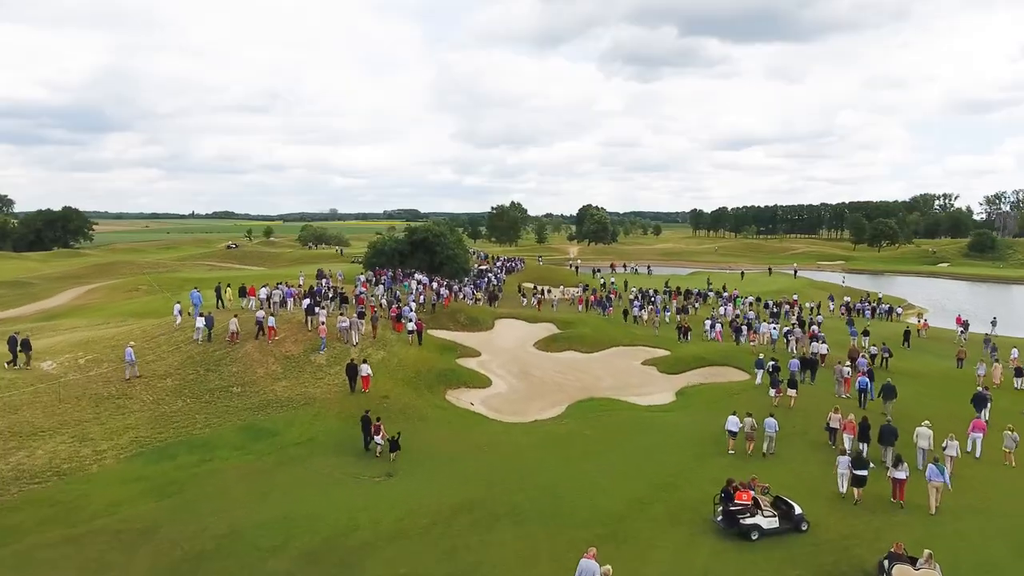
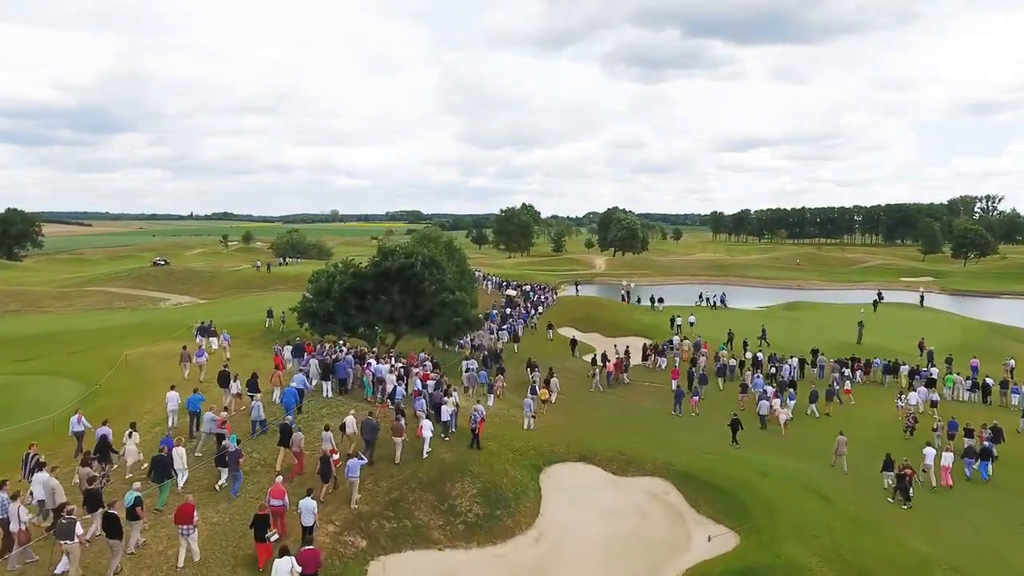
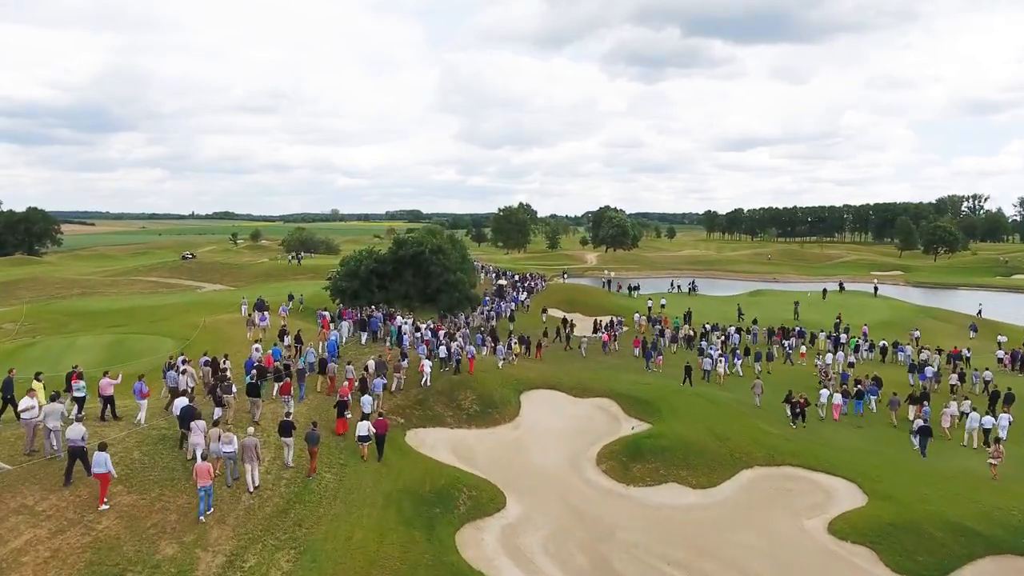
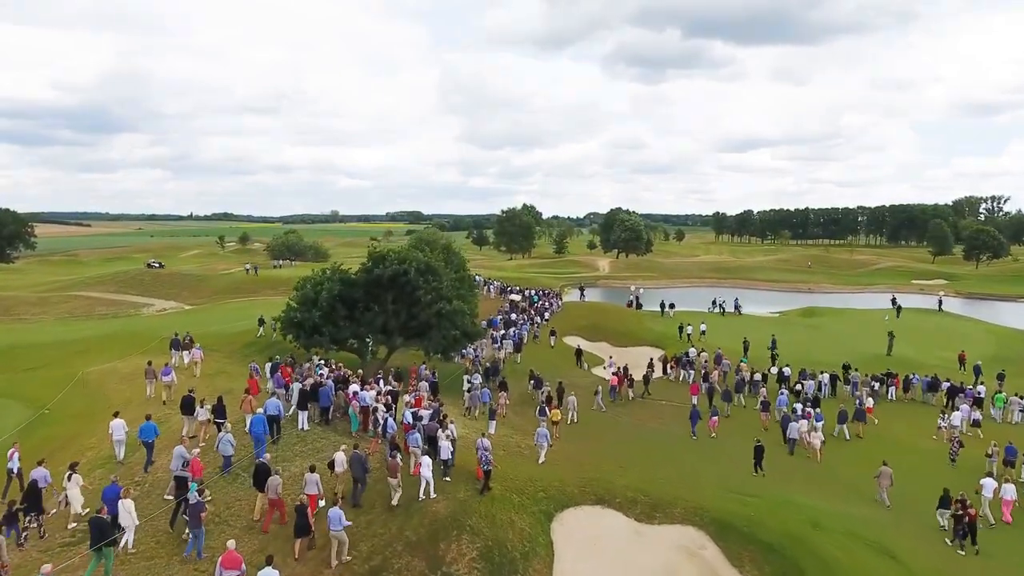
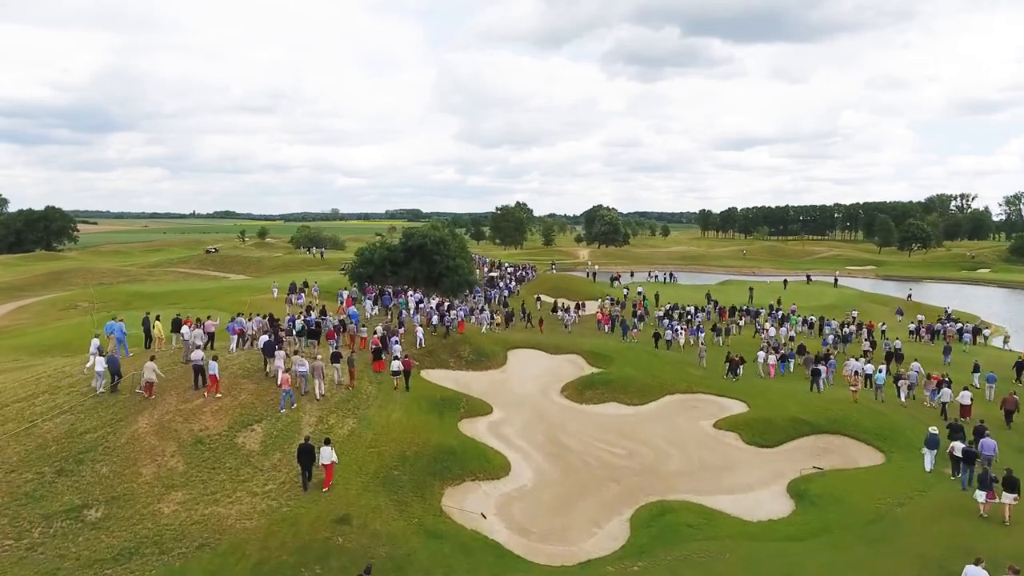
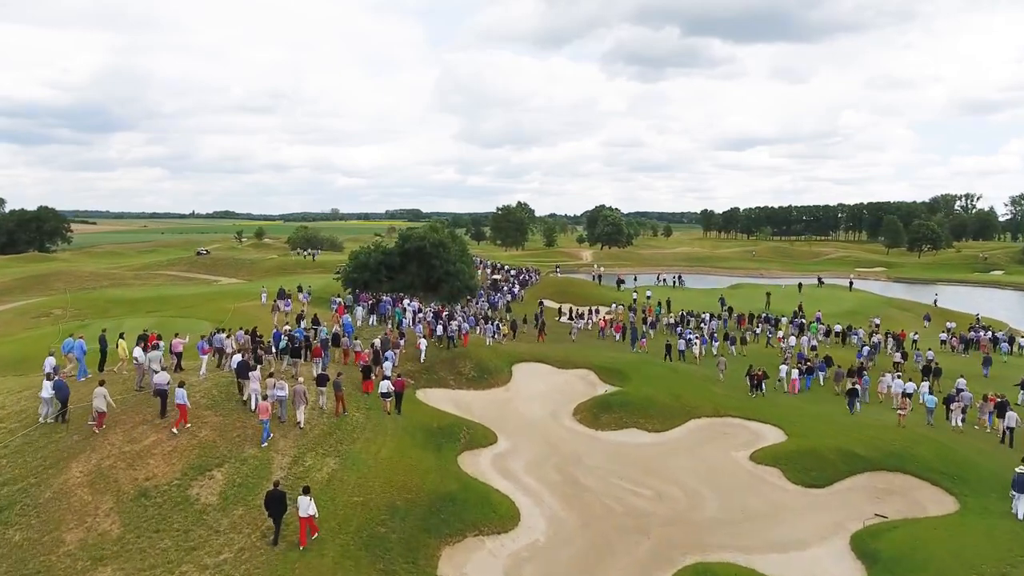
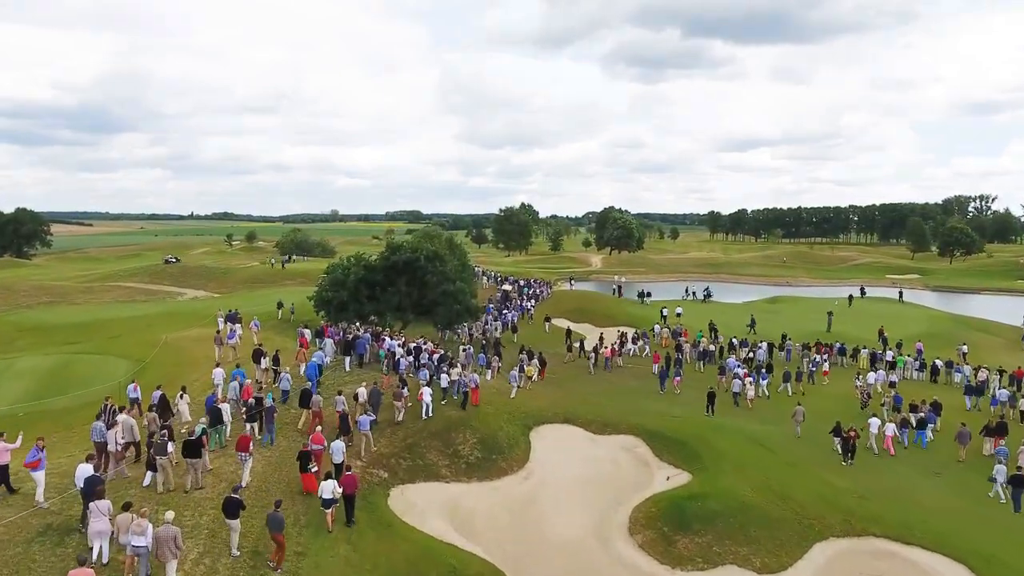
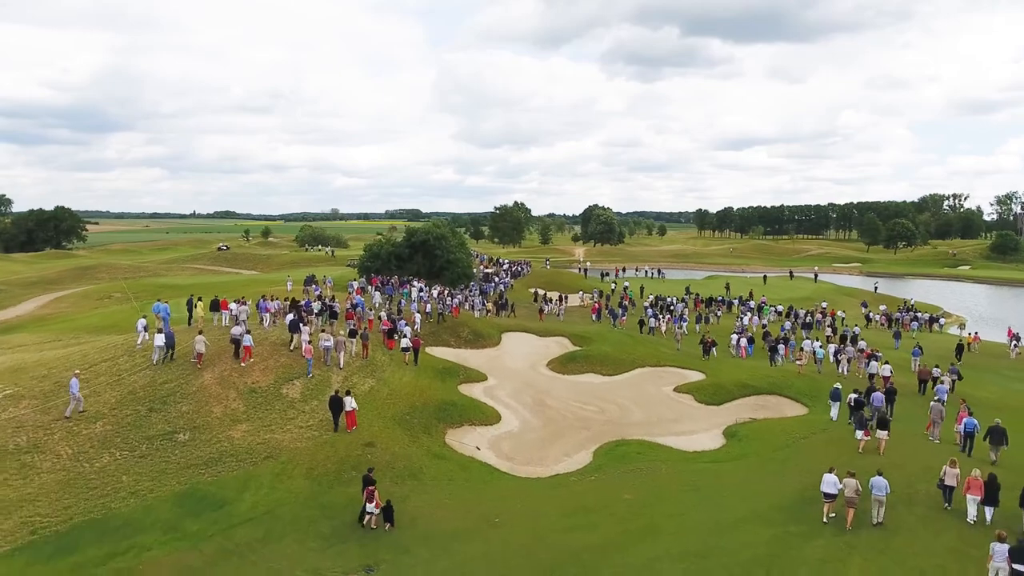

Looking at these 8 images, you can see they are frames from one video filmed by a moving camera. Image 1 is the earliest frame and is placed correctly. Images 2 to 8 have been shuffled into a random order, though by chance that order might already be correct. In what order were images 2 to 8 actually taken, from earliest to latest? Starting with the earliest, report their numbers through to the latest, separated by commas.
8, 5, 6, 3, 7, 2, 4
